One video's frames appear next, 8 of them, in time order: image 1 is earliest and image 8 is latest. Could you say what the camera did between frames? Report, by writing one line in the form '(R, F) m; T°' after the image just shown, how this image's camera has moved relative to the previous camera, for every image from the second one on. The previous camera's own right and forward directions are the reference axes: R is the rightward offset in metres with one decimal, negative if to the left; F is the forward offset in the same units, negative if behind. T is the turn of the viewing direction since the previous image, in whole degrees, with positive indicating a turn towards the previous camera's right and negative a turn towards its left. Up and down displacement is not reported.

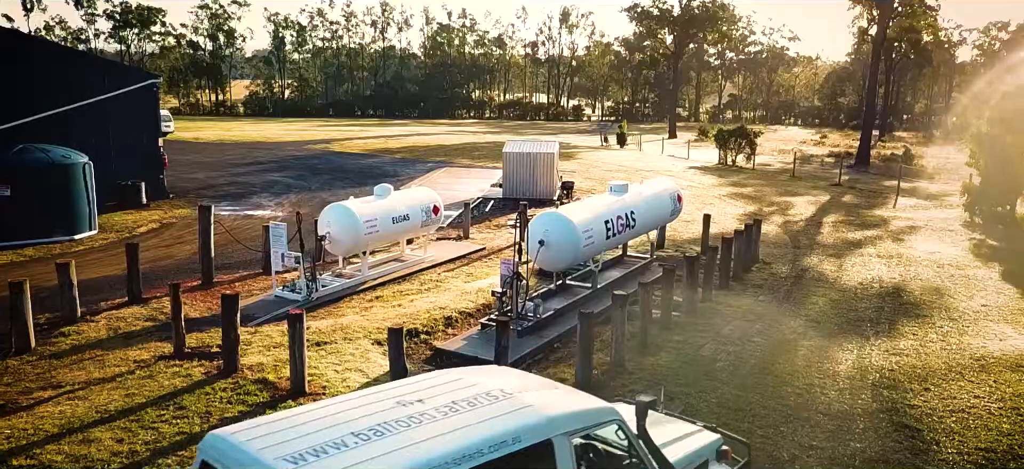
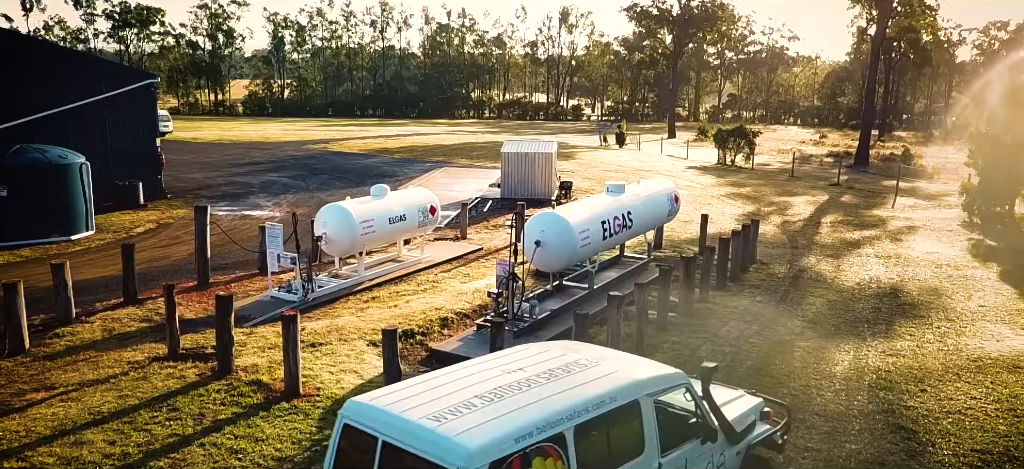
(+0.1, 0.0) m; 0°
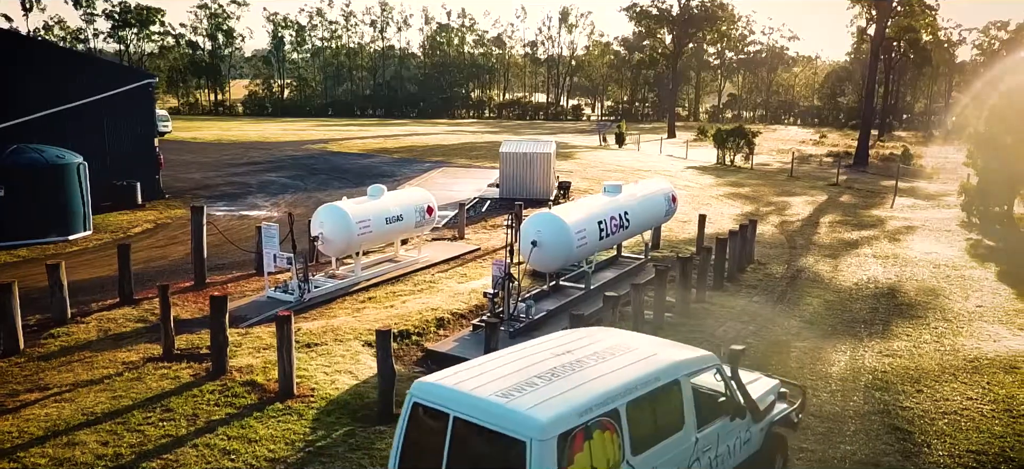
(+0.1, 0.0) m; 0°
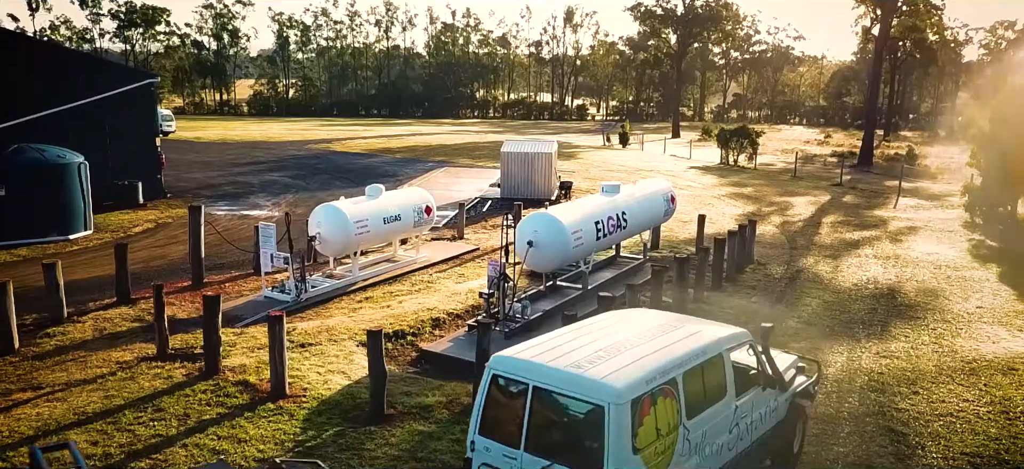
(+0.2, 0.0) m; 0°
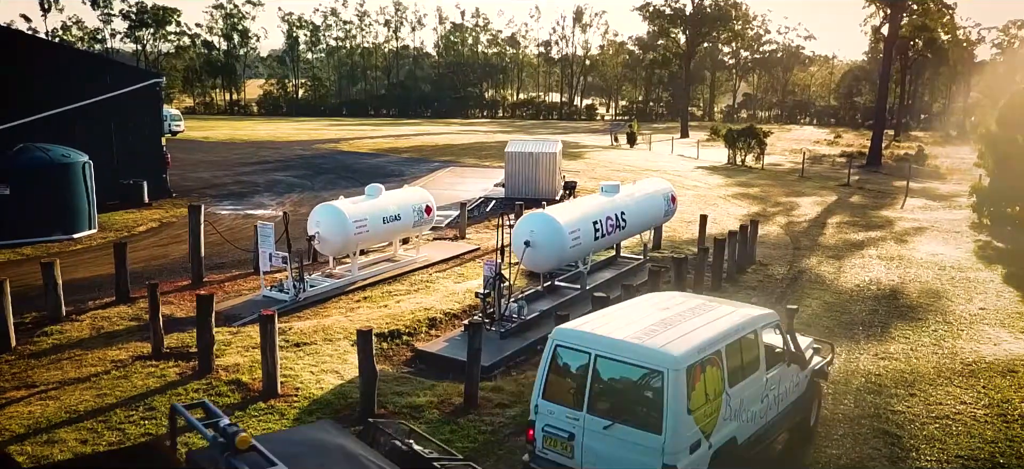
(+0.2, 0.0) m; -1°
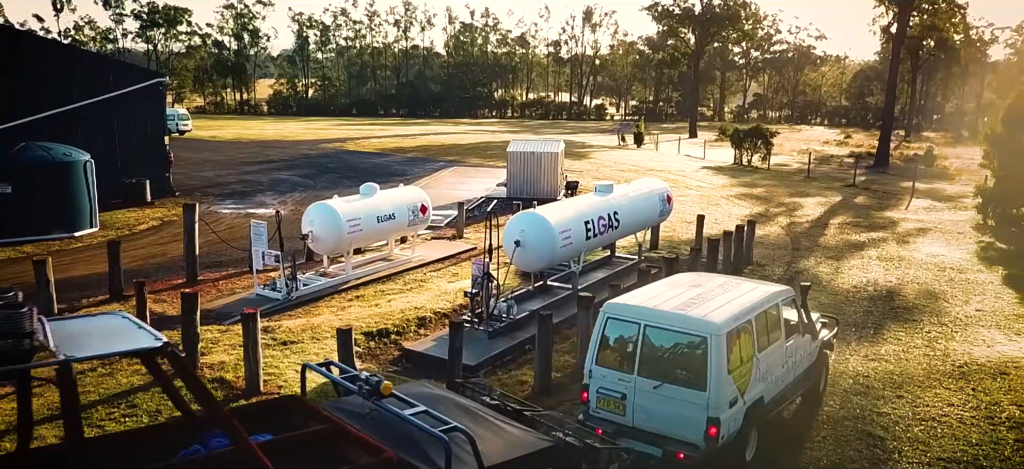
(+0.3, 0.0) m; -1°
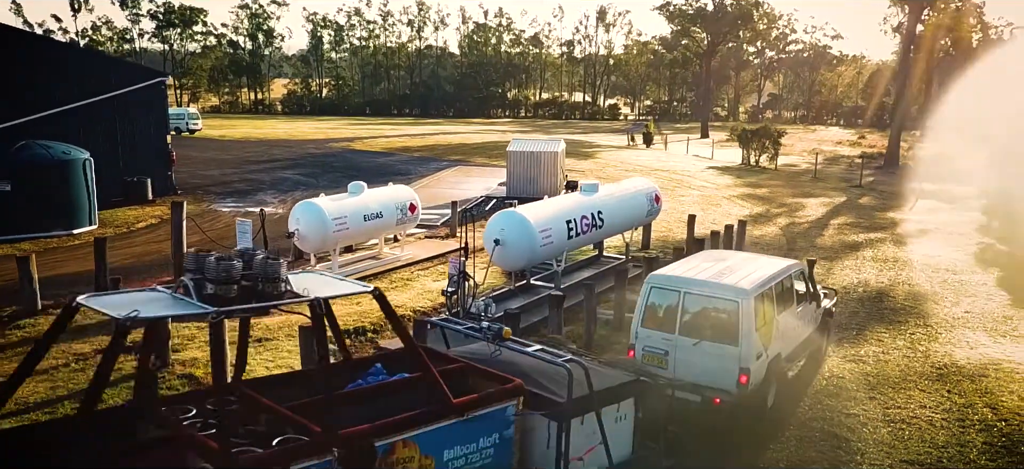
(+0.6, 0.0) m; -1°
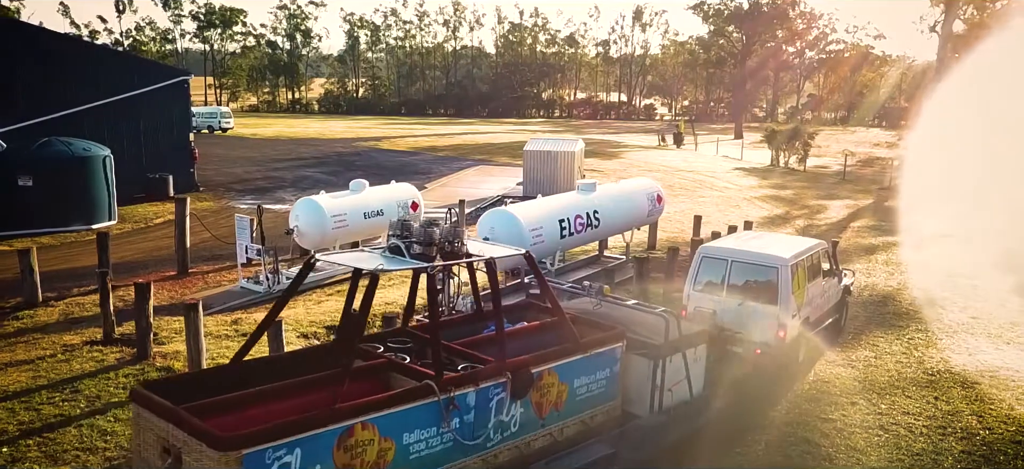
(+0.8, 0.0) m; -3°
